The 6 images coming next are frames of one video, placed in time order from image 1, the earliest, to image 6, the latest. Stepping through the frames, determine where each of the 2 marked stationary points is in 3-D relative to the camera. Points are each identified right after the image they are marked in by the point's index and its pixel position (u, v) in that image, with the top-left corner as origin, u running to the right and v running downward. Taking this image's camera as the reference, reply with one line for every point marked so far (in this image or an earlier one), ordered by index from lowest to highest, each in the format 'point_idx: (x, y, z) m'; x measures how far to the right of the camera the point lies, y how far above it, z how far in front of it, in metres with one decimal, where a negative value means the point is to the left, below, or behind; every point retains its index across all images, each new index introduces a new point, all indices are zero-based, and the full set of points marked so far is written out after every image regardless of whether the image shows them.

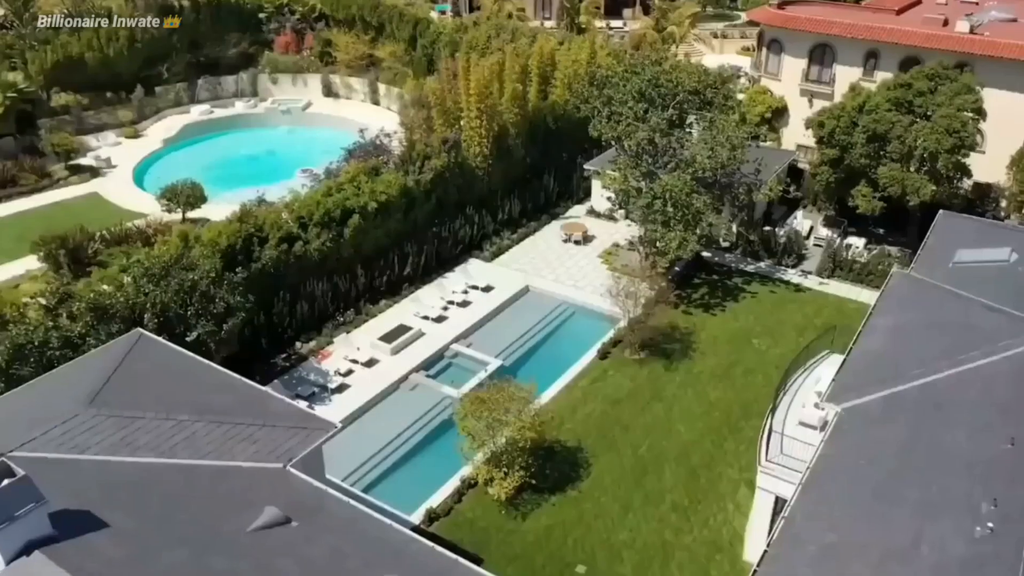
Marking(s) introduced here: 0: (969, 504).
0: (+5.5, -2.5, +14.2) m
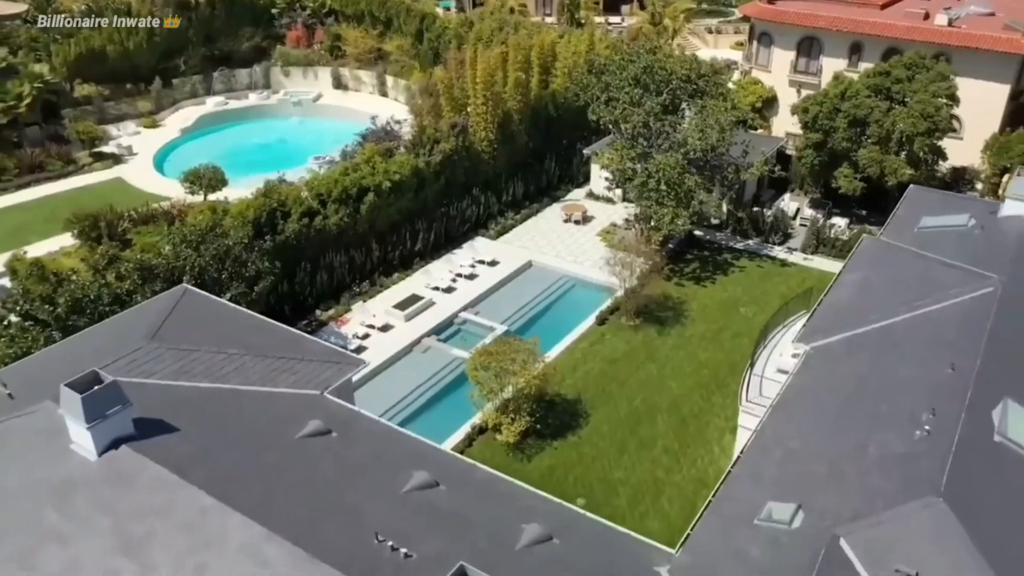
0: (+5.6, -1.7, +16.5) m
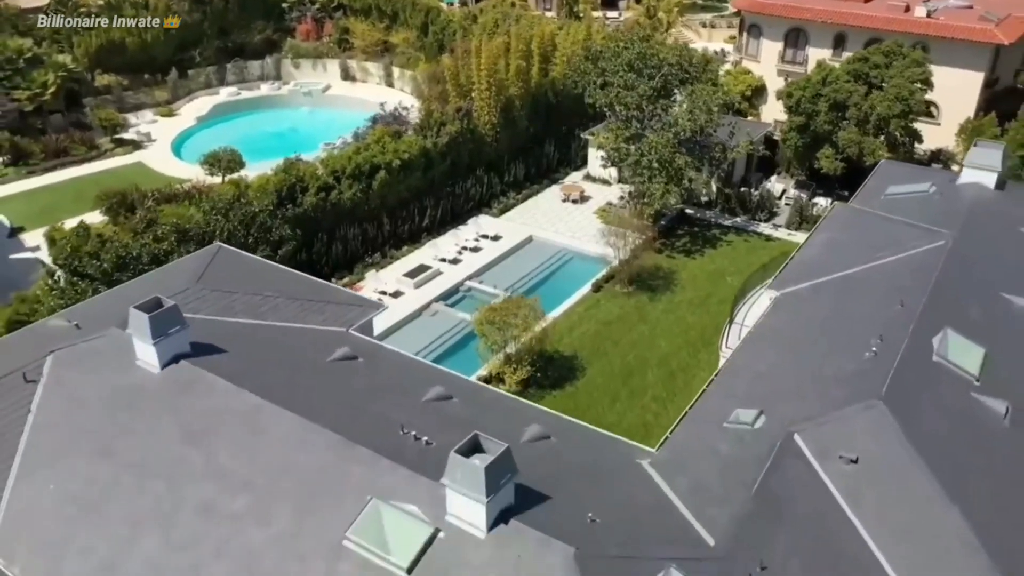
0: (+5.7, -0.8, +19.0) m
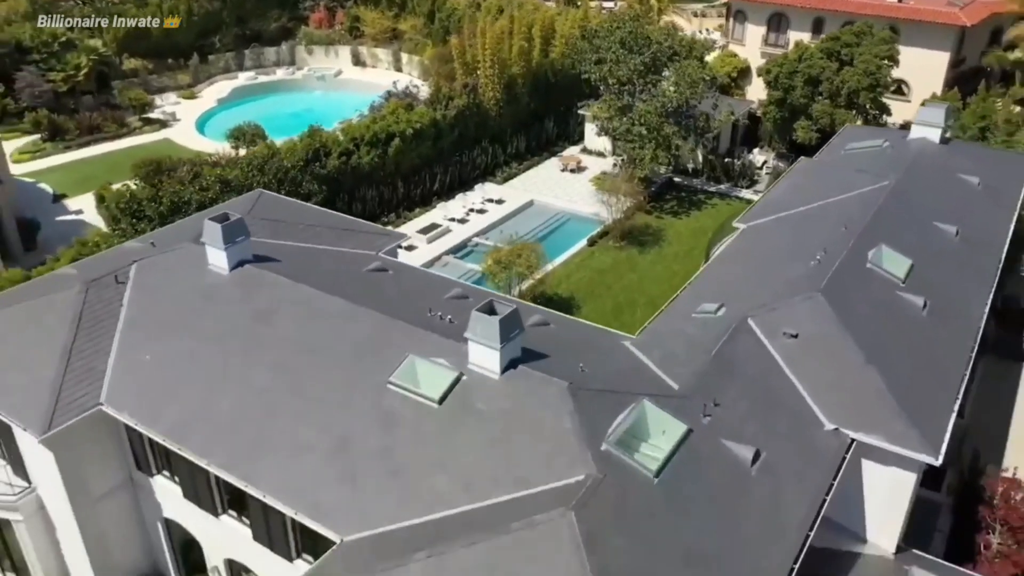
0: (+5.8, +0.6, +22.7) m
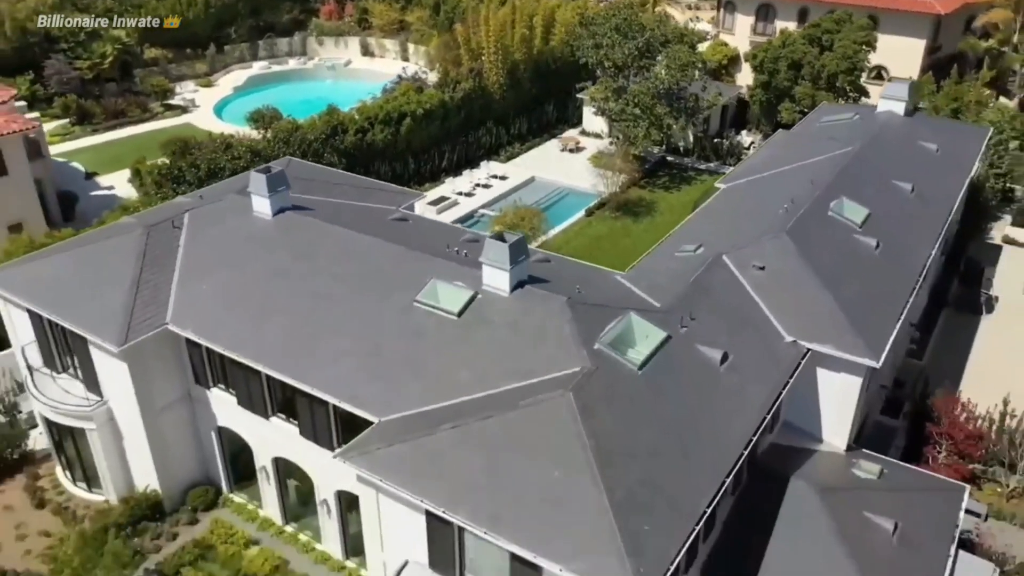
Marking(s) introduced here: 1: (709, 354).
0: (+5.9, +1.8, +25.7) m
1: (+3.2, -1.1, +19.1) m
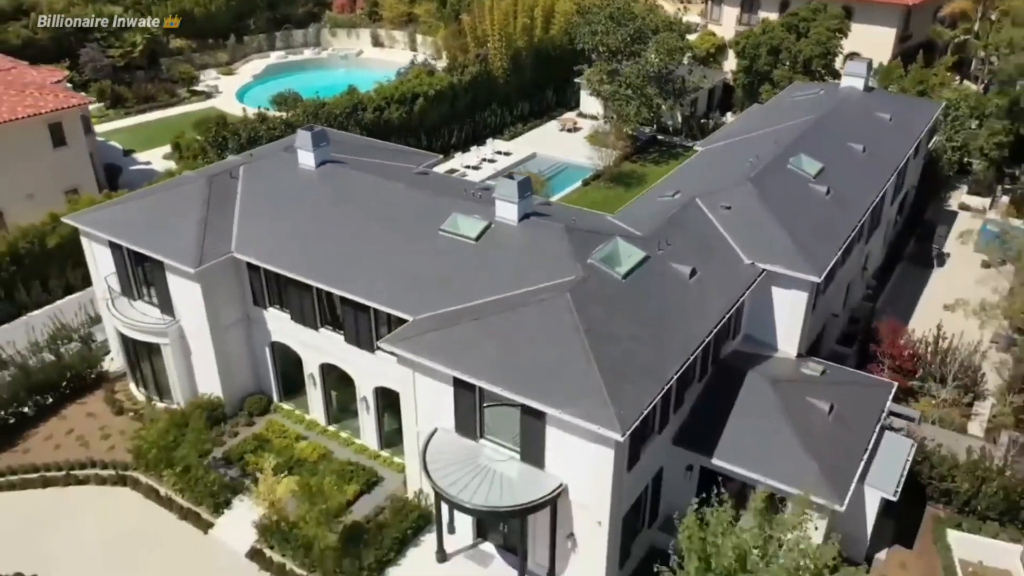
0: (+6.0, +3.2, +30.1) m
1: (+3.3, +0.4, +23.4) m
